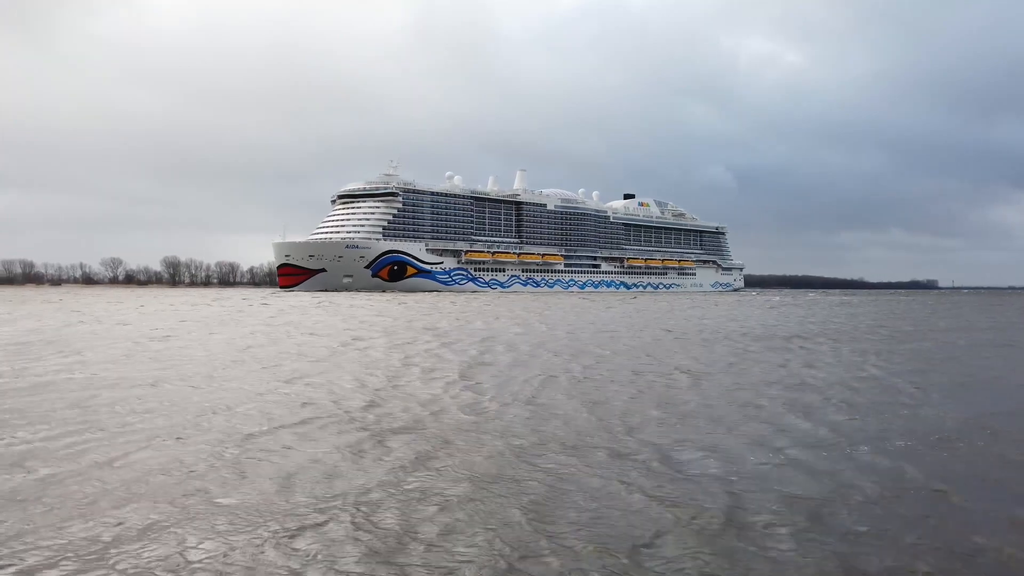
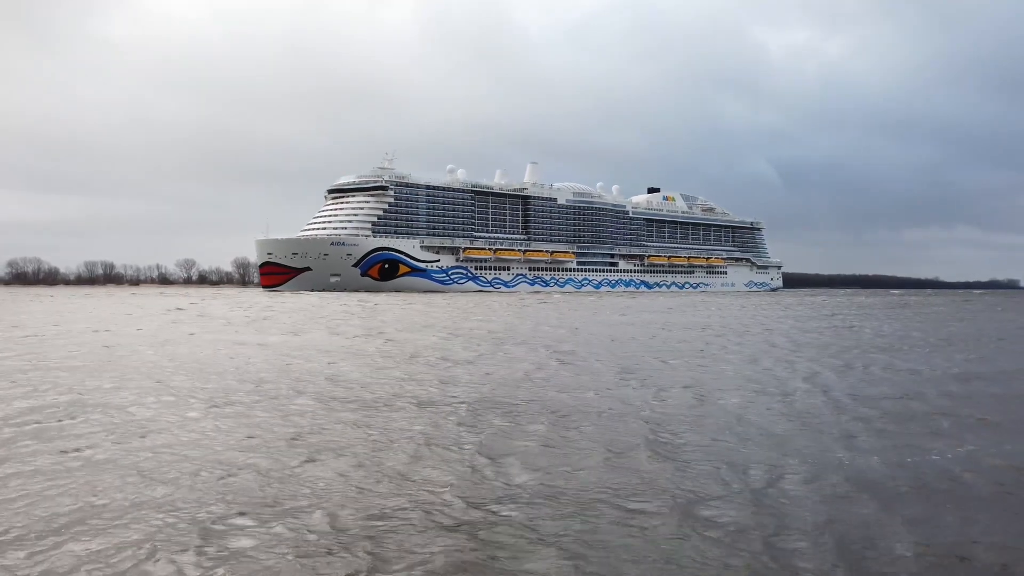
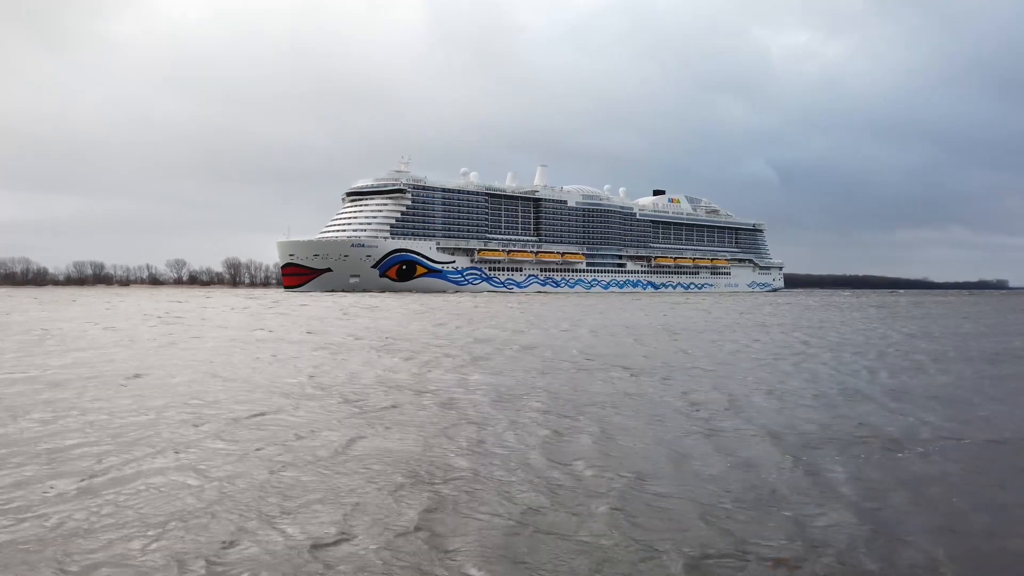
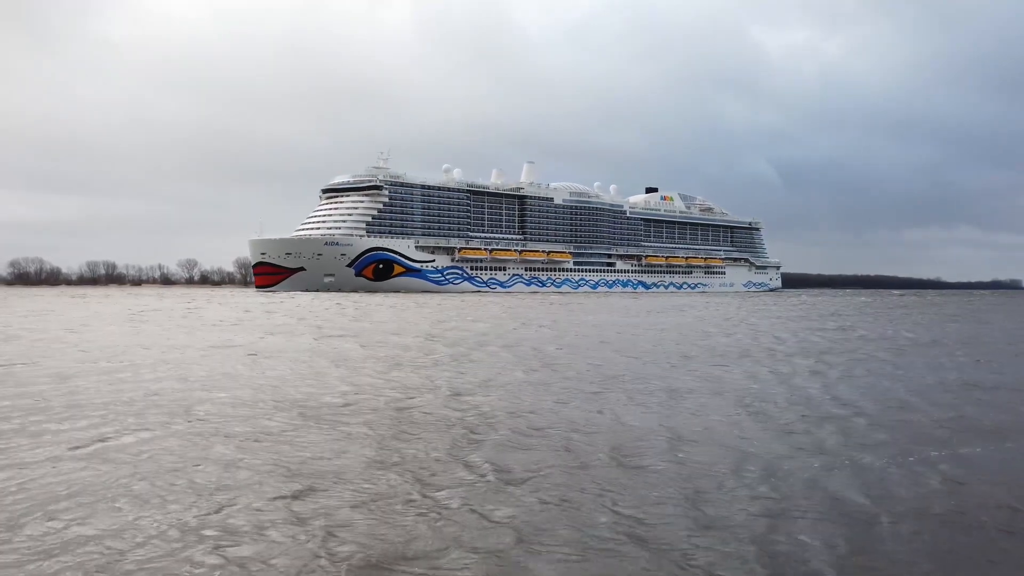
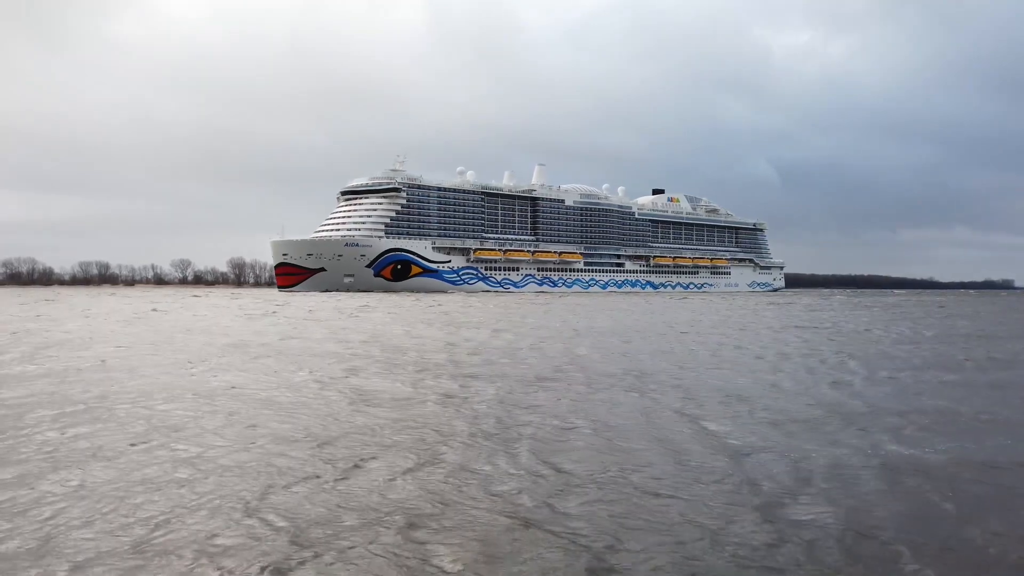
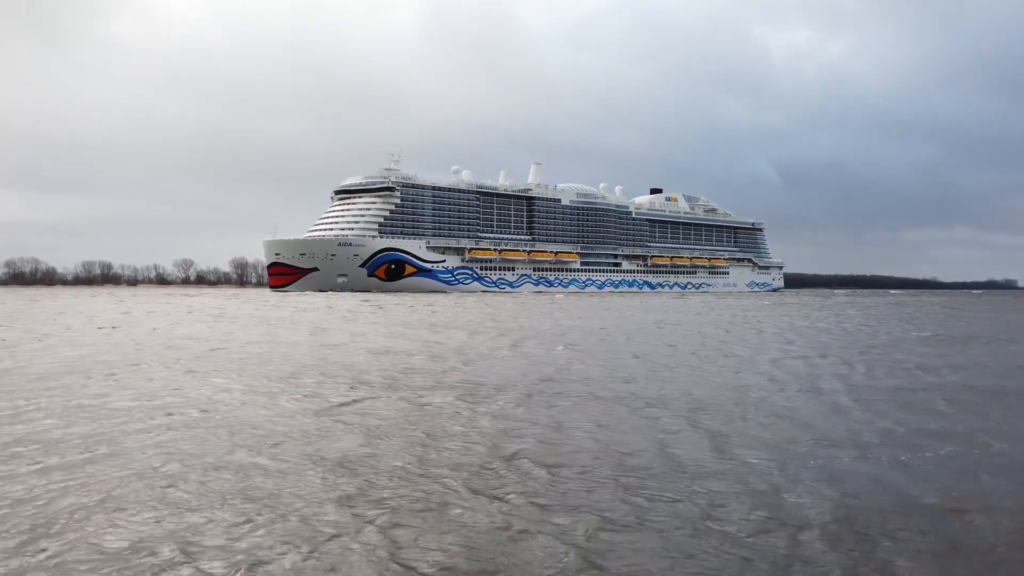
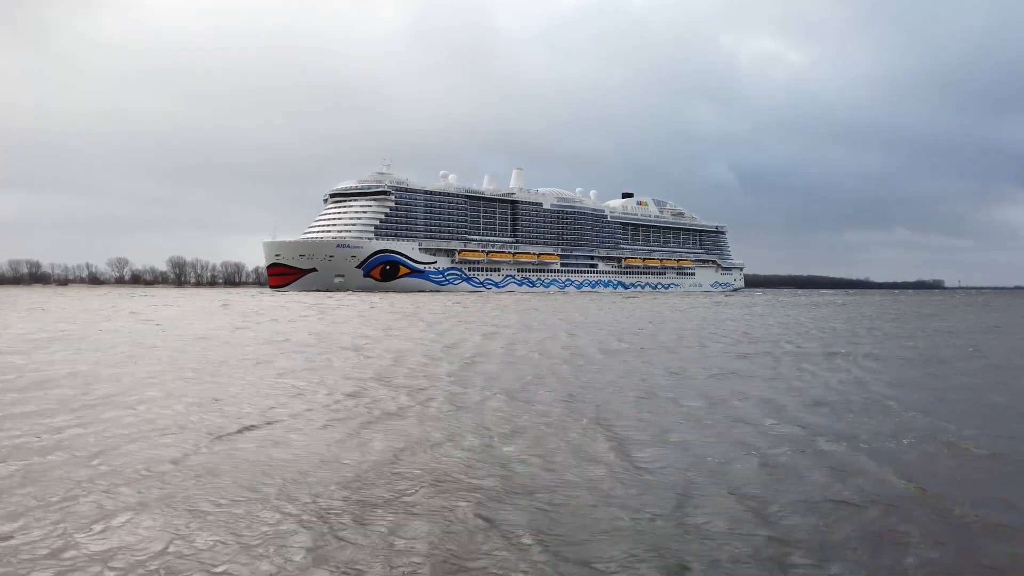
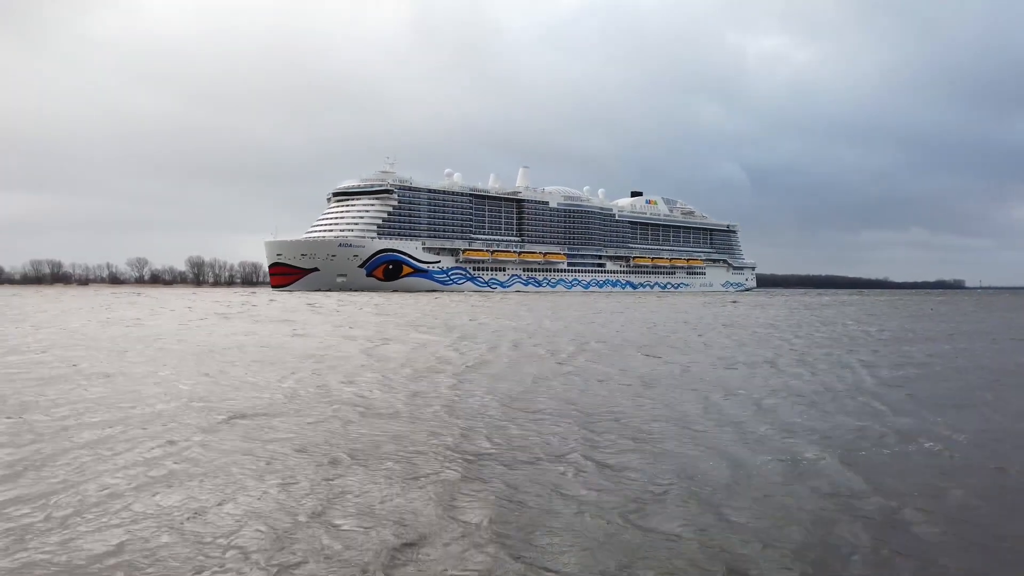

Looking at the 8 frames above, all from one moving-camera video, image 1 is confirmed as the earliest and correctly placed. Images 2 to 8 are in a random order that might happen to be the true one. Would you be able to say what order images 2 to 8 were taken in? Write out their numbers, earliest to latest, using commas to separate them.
7, 8, 3, 5, 6, 2, 4
